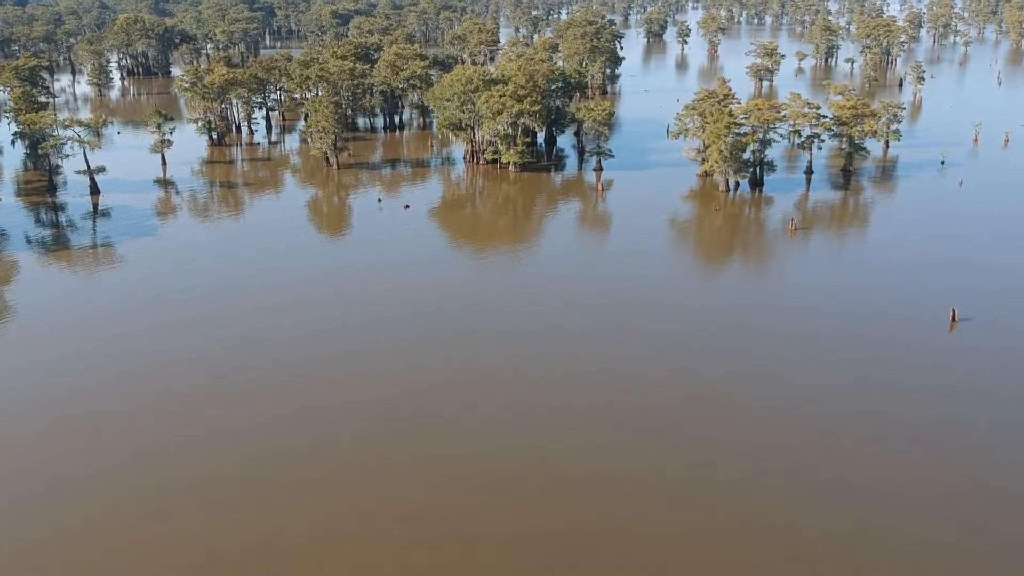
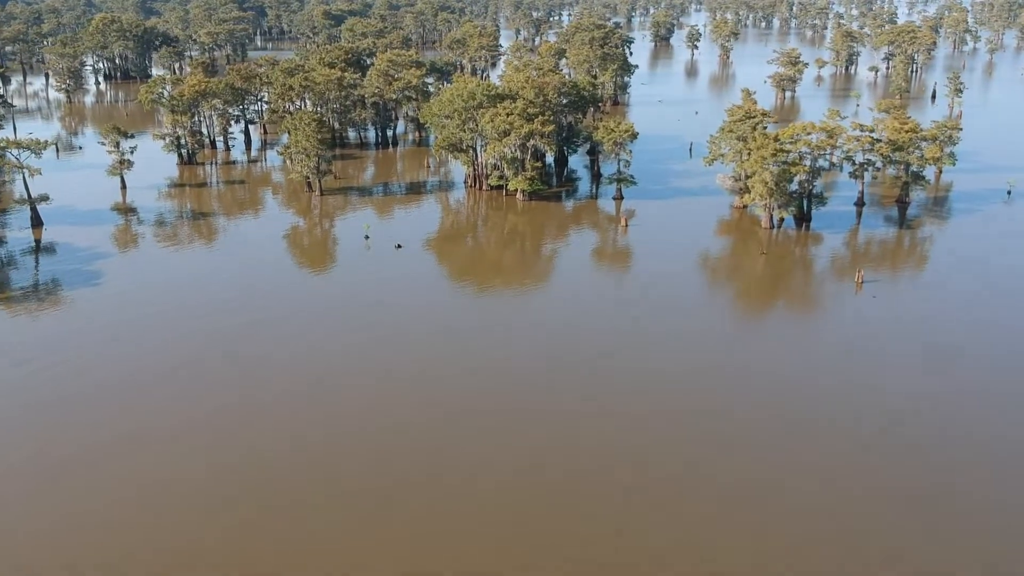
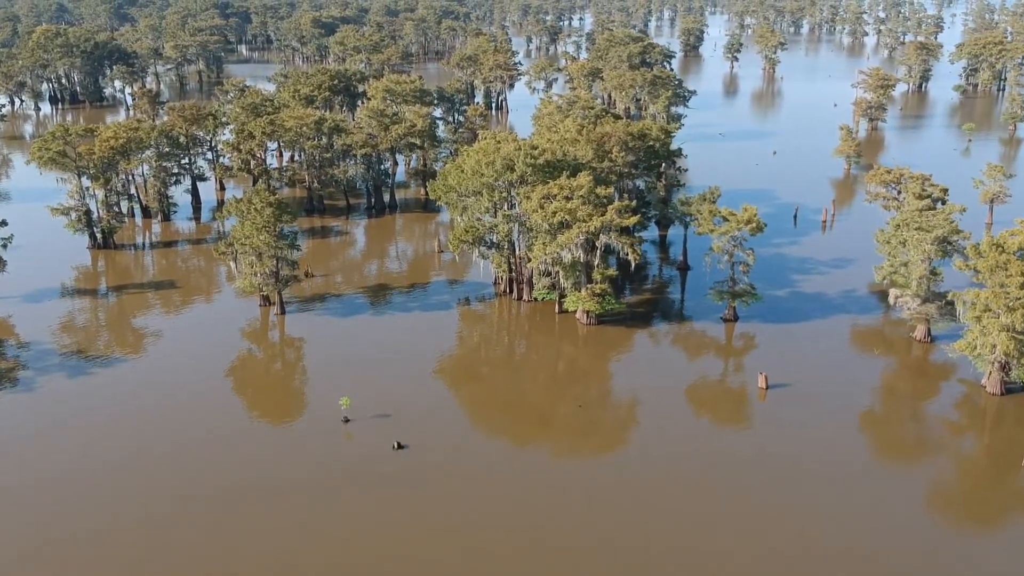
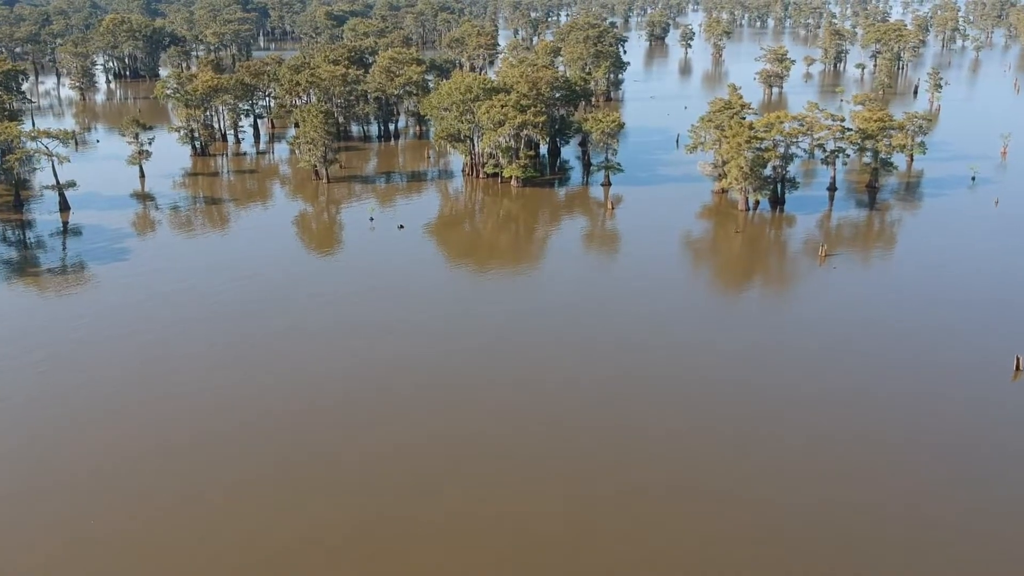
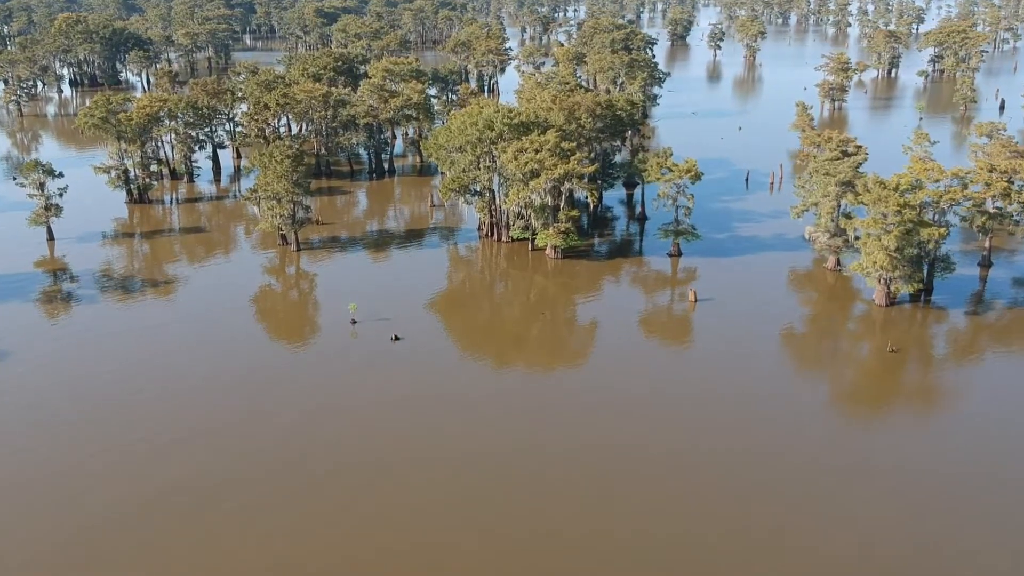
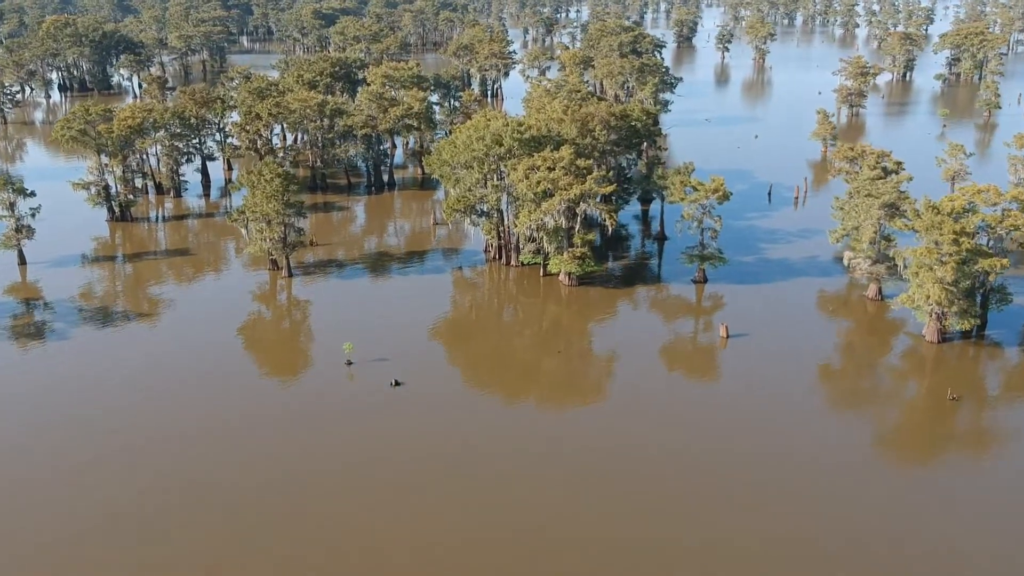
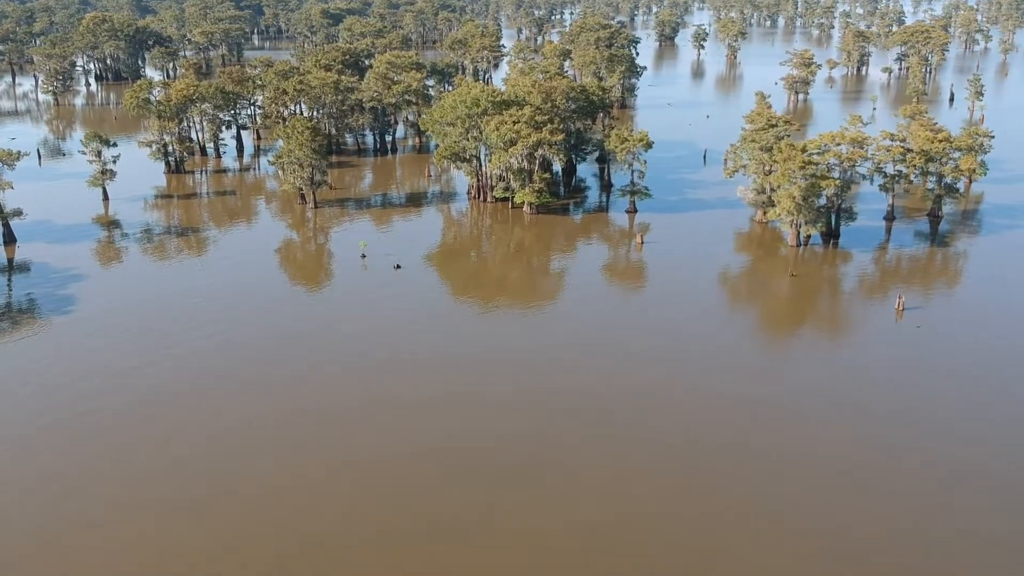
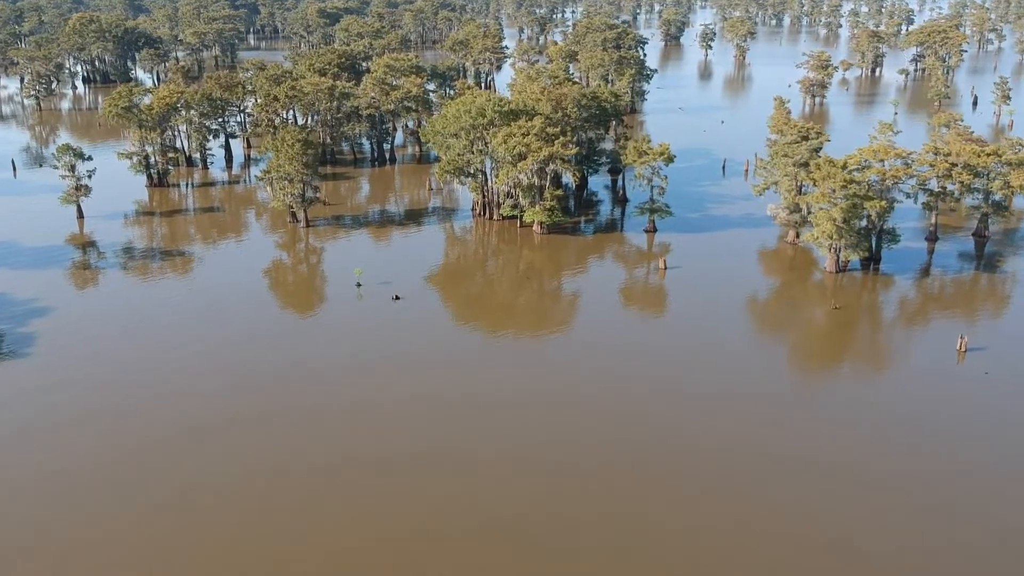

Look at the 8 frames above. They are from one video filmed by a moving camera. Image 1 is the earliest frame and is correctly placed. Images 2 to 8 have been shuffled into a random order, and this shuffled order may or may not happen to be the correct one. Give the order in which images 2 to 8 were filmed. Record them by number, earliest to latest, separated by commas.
4, 2, 7, 8, 5, 6, 3
